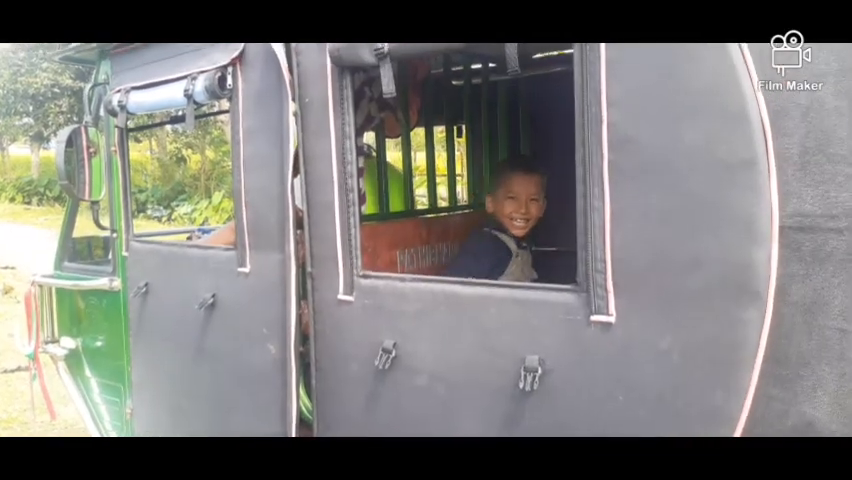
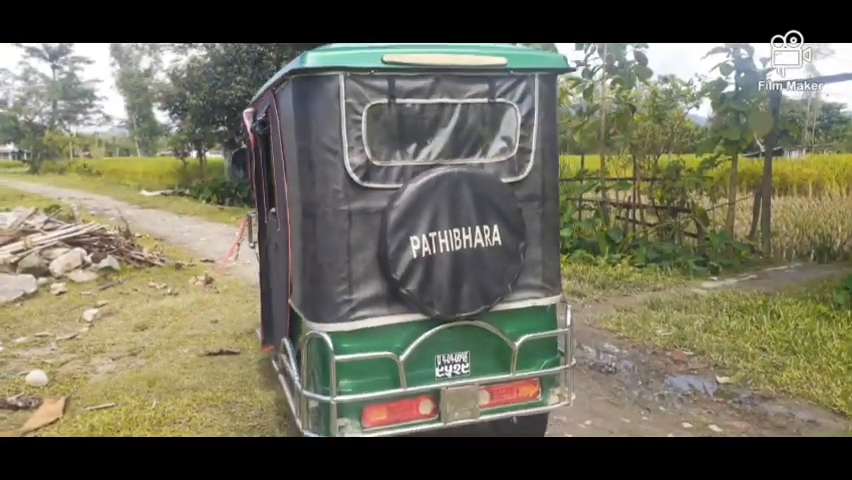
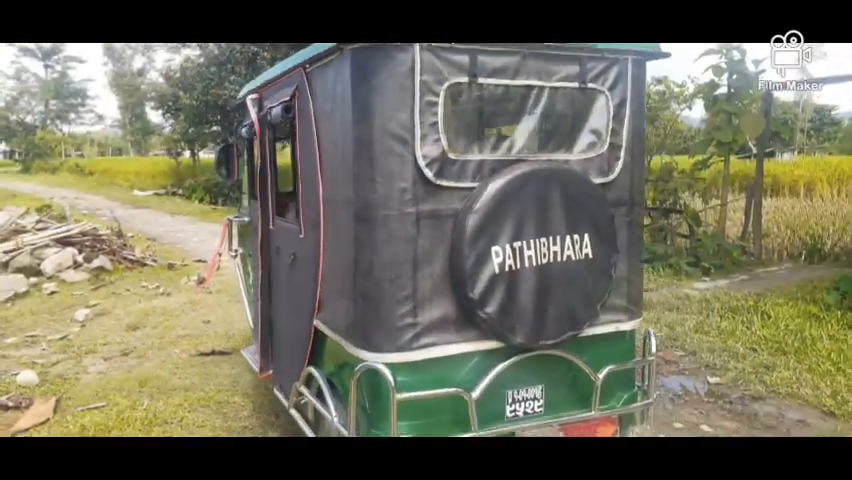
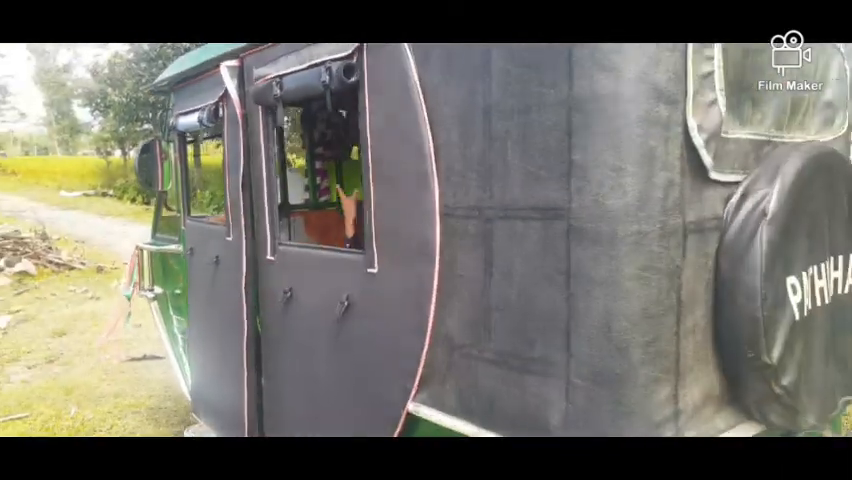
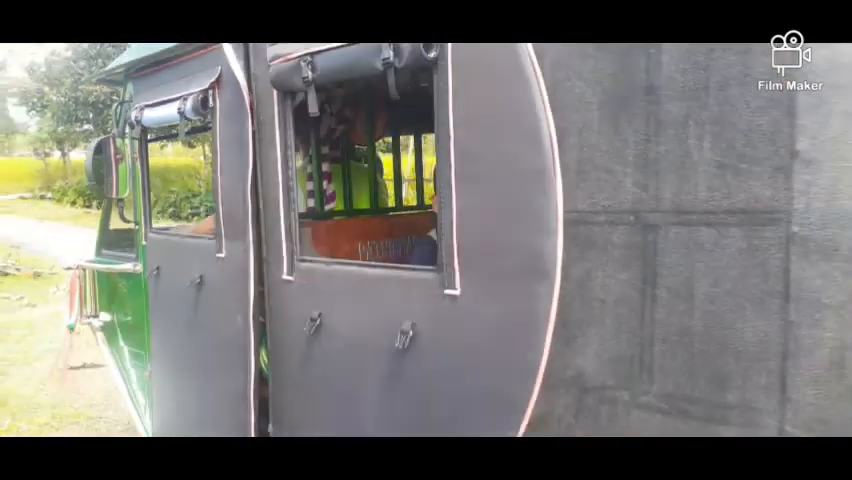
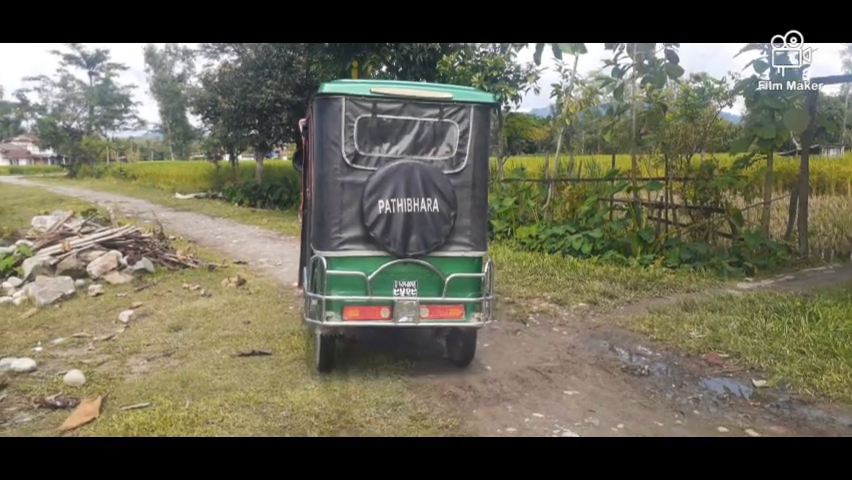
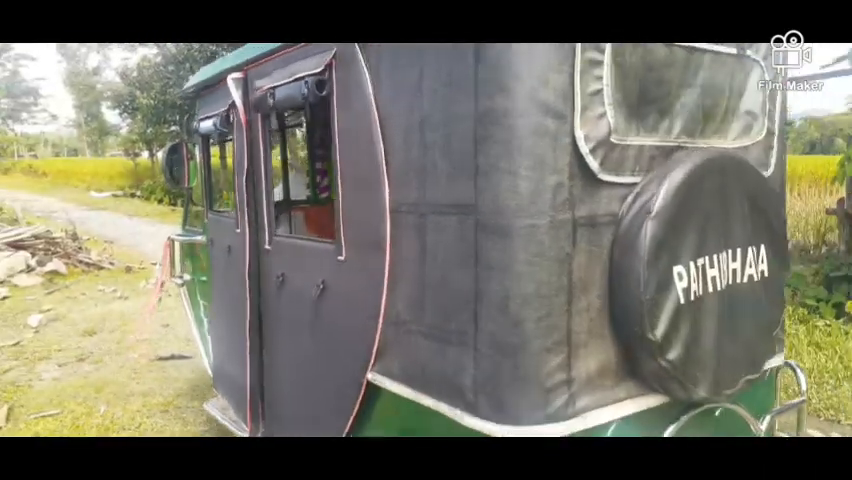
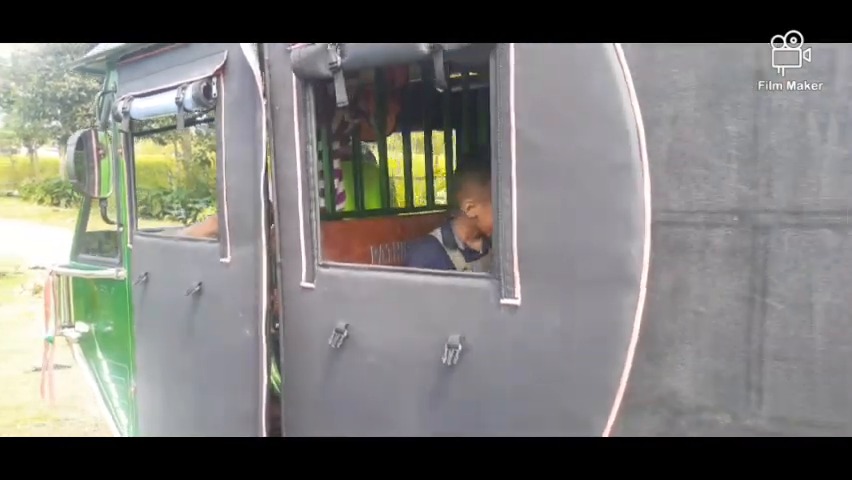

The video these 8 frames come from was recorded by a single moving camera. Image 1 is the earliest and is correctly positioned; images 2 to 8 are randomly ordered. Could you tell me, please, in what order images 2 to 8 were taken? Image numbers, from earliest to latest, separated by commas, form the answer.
8, 5, 4, 7, 3, 2, 6
